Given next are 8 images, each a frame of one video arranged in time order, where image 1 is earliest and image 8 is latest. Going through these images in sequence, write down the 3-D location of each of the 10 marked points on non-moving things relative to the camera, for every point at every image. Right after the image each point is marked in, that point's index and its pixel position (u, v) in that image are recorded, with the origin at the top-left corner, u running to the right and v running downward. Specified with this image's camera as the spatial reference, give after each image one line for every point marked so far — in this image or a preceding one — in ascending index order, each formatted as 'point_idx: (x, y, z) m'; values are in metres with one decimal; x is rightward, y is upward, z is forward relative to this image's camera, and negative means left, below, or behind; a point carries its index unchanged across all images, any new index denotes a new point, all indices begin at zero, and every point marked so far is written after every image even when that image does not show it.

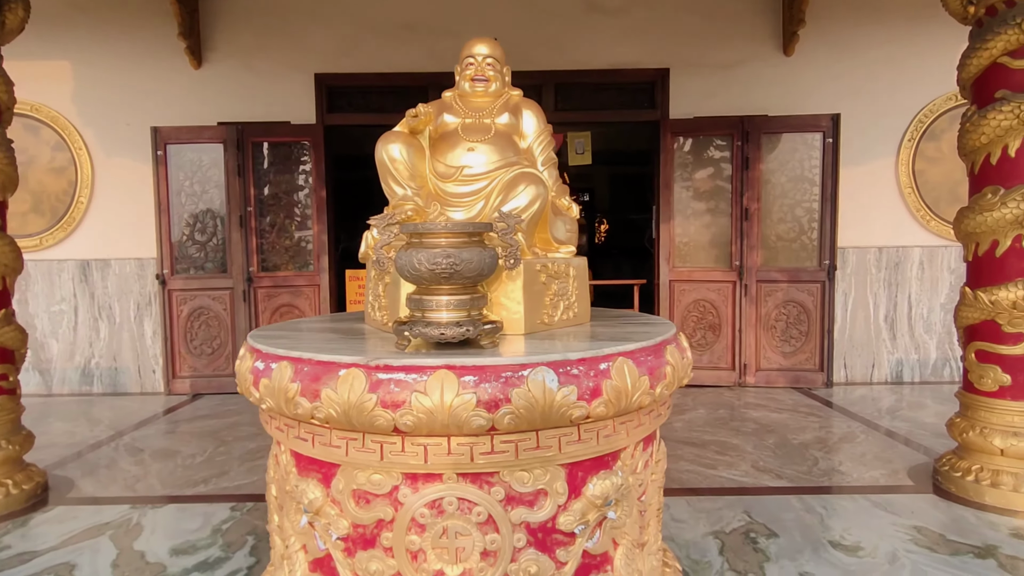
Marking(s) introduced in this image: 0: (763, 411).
0: (+1.6, -0.8, +3.9) m
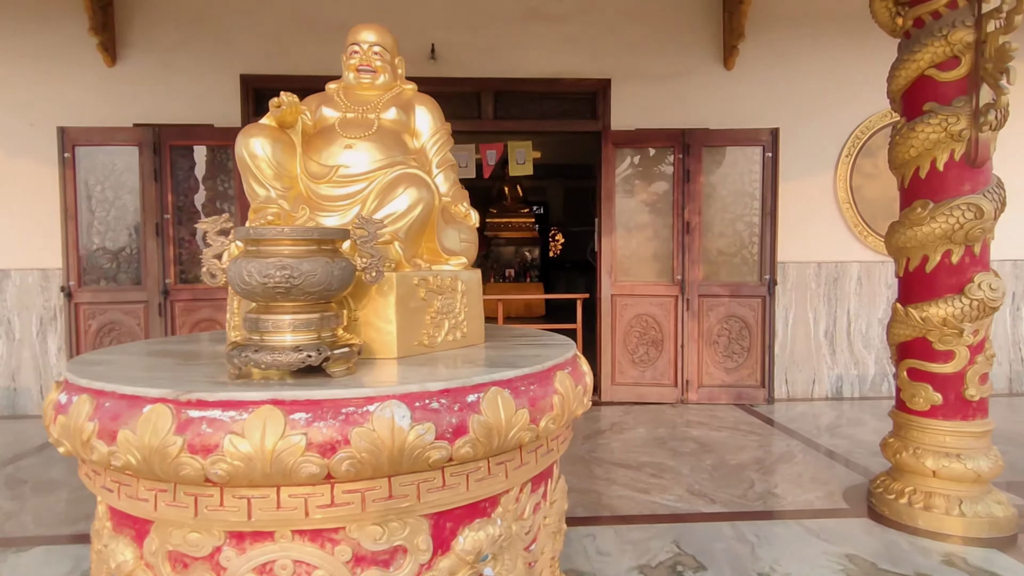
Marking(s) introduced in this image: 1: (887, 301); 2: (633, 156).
0: (+1.2, -0.9, +3.8) m
1: (+2.8, -0.1, +4.5) m
2: (+0.9, +1.0, +4.5) m
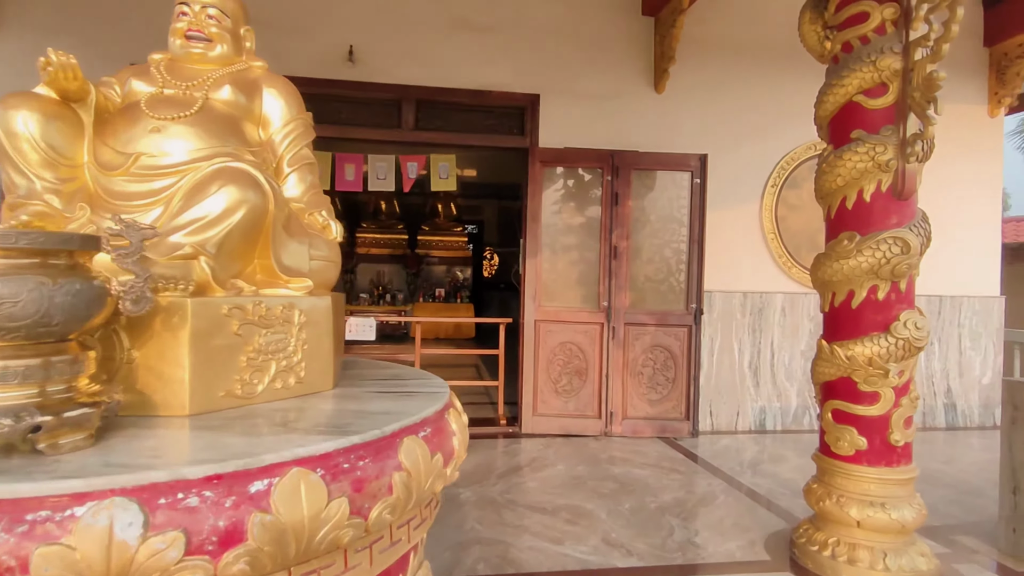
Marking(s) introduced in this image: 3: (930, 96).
0: (+0.7, -1.1, +3.6) m
1: (+2.2, -0.3, +4.5) m
2: (+0.3, +0.8, +4.3) m
3: (+1.4, +0.6, +2.1) m
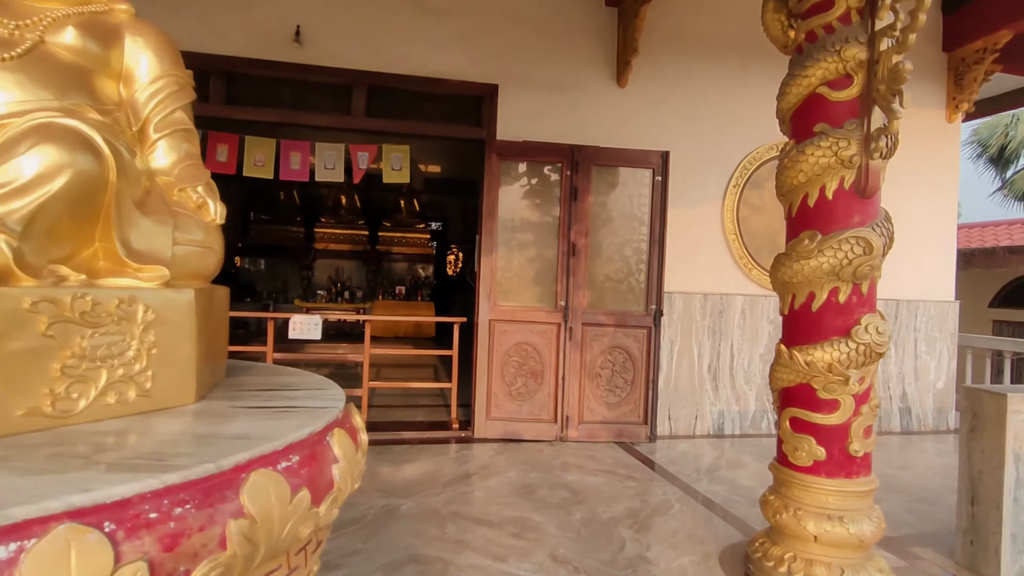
0: (+0.4, -1.1, +3.4) m
1: (+1.9, -0.4, +4.4) m
2: (0.0, +0.8, +4.1) m
3: (+1.2, +0.6, +1.9) m
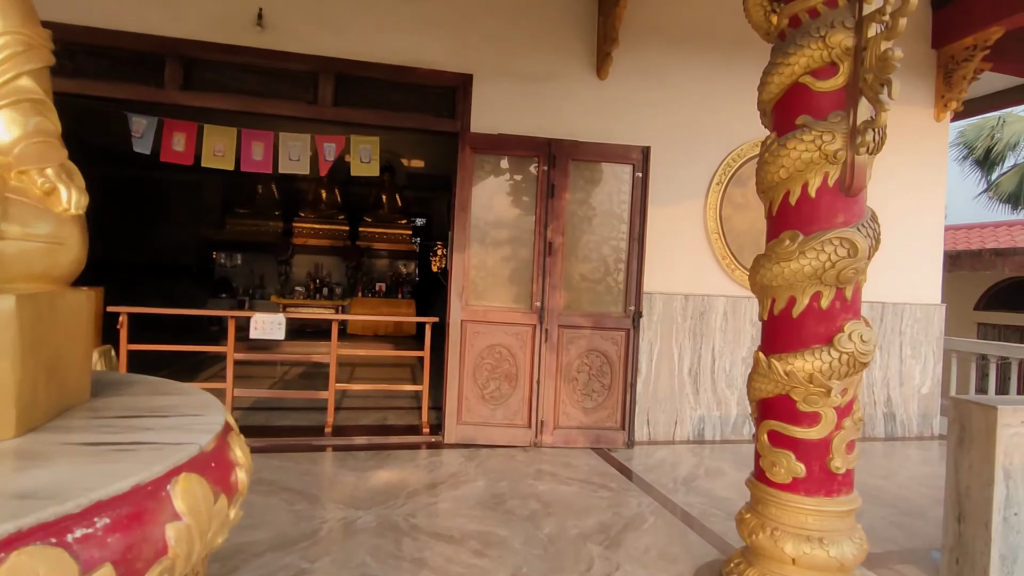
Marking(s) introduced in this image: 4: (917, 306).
0: (+0.2, -1.1, +3.3) m
1: (+1.7, -0.4, +4.3) m
2: (-0.1, +0.8, +3.9) m
3: (+1.1, +0.6, +1.8) m
4: (+3.1, -0.1, +4.7) m
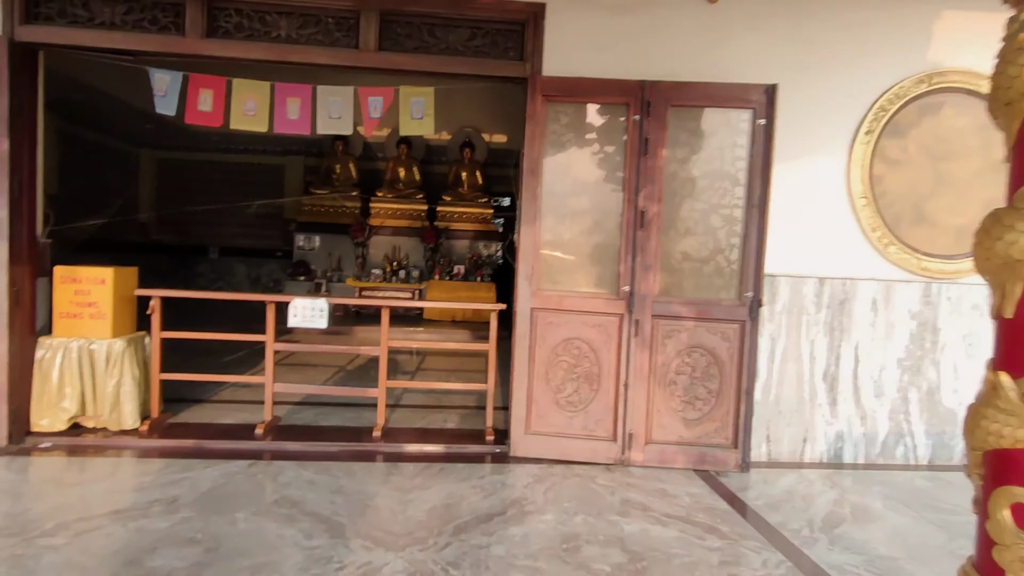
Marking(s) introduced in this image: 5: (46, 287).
0: (+0.5, -1.0, +2.5) m
1: (+2.2, -0.3, +3.3) m
2: (+0.3, +0.9, +3.2) m
3: (+1.2, +0.7, +0.9) m
4: (+3.7, 0.0, +3.5) m
5: (-2.5, 0.0, +3.3) m
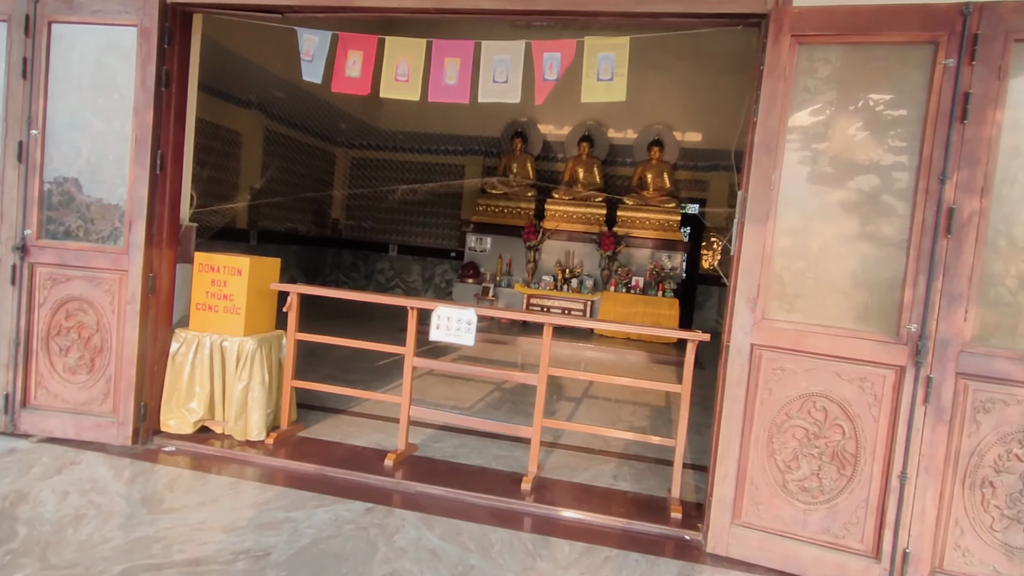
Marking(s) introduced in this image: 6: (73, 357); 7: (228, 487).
0: (+1.0, -1.1, +1.4) m
1: (+2.9, -0.5, +1.7) m
2: (+1.1, +0.8, +2.1) m
3: (+1.3, +0.5, -0.3) m
4: (+4.4, -0.4, +1.5) m
5: (-1.6, +0.1, +3.0) m
6: (-2.0, -0.3, +2.8) m
7: (-1.2, -0.8, +2.5) m
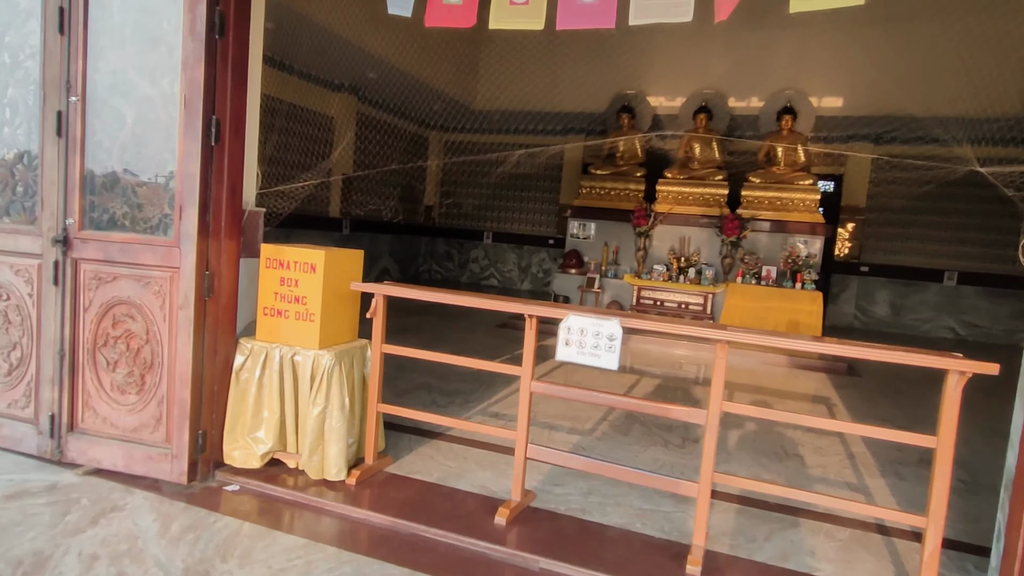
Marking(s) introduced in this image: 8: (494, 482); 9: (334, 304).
0: (+1.4, -1.1, +0.5) m
1: (+3.2, -0.5, +0.6) m
2: (+1.5, +0.8, +1.2) m
3: (+1.4, +0.5, -1.3) m
4: (+4.7, -0.4, +0.1) m
5: (-1.0, +0.1, +2.4) m
6: (-1.5, -0.3, +2.3) m
7: (-0.7, -0.8, +1.9) m
8: (-0.1, -0.8, +2.5) m
9: (-0.7, -0.1, +2.3) m
